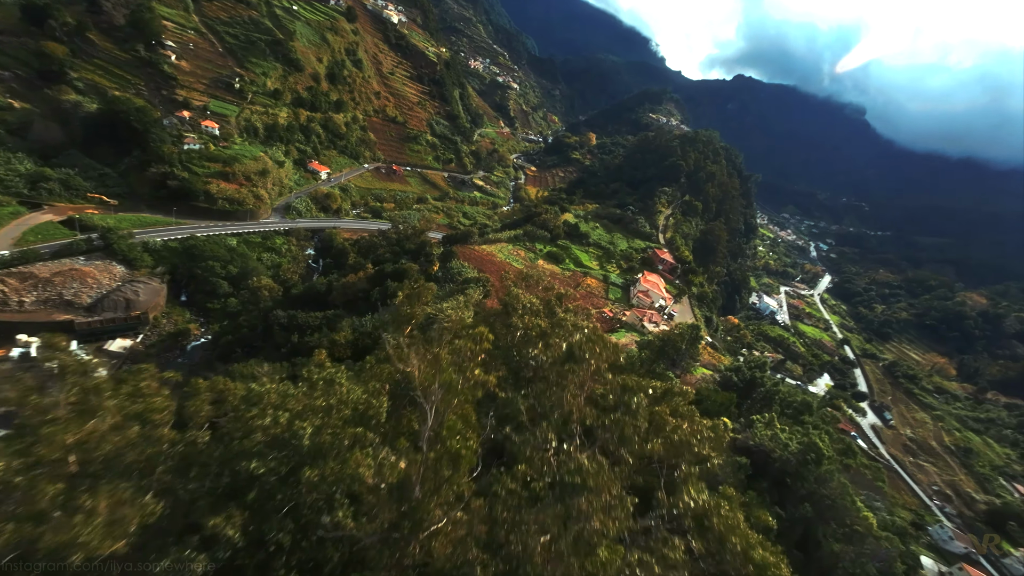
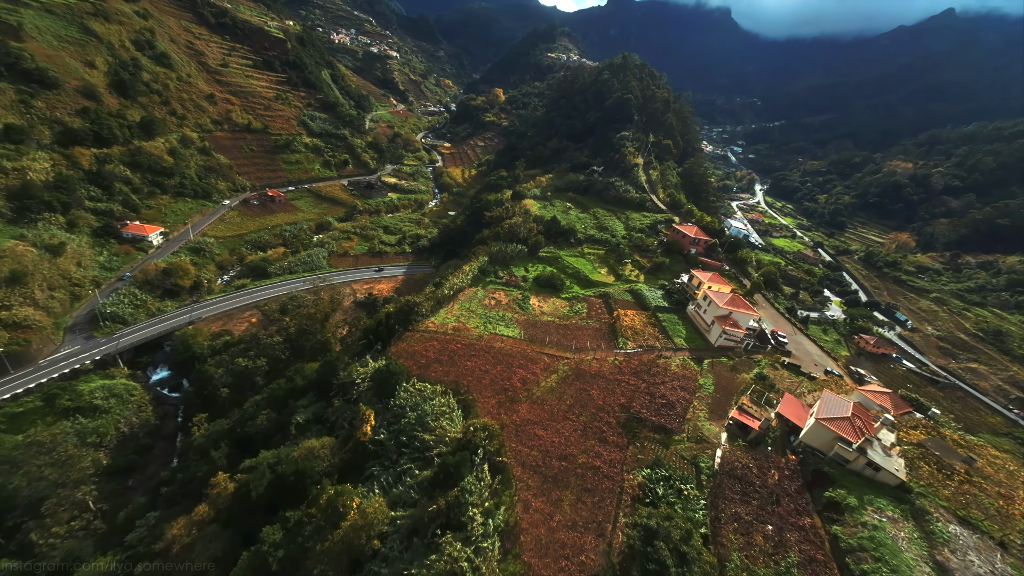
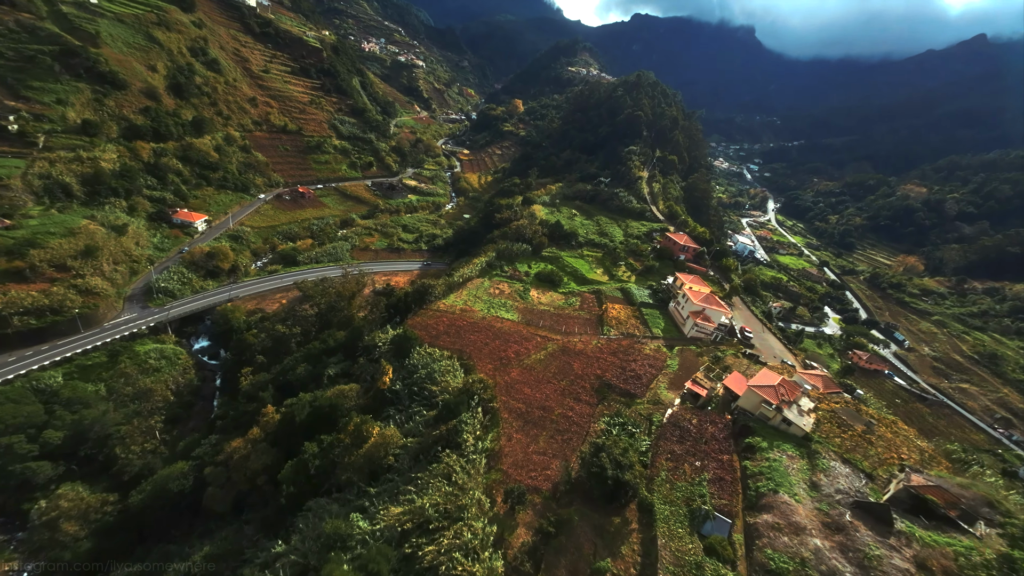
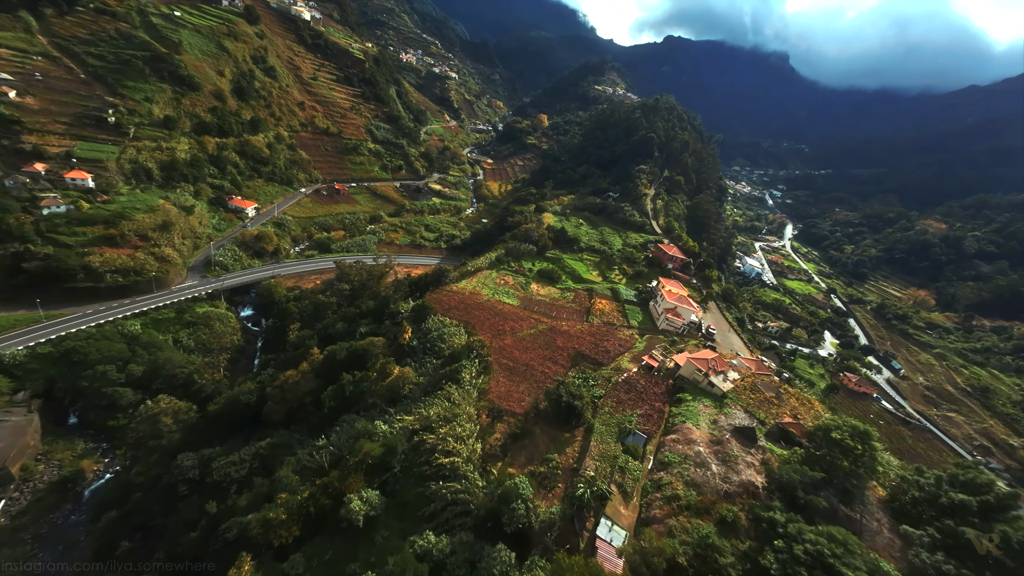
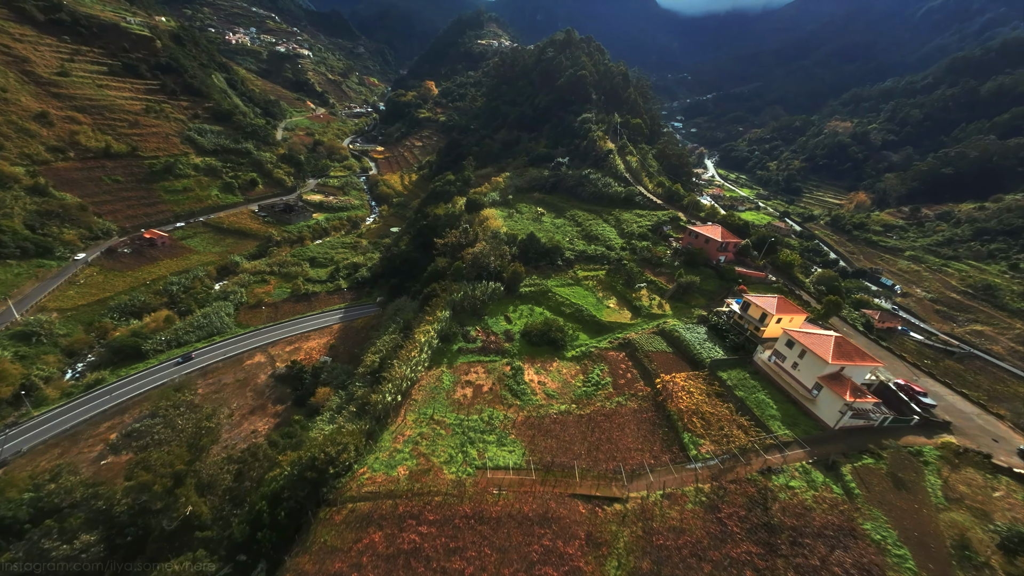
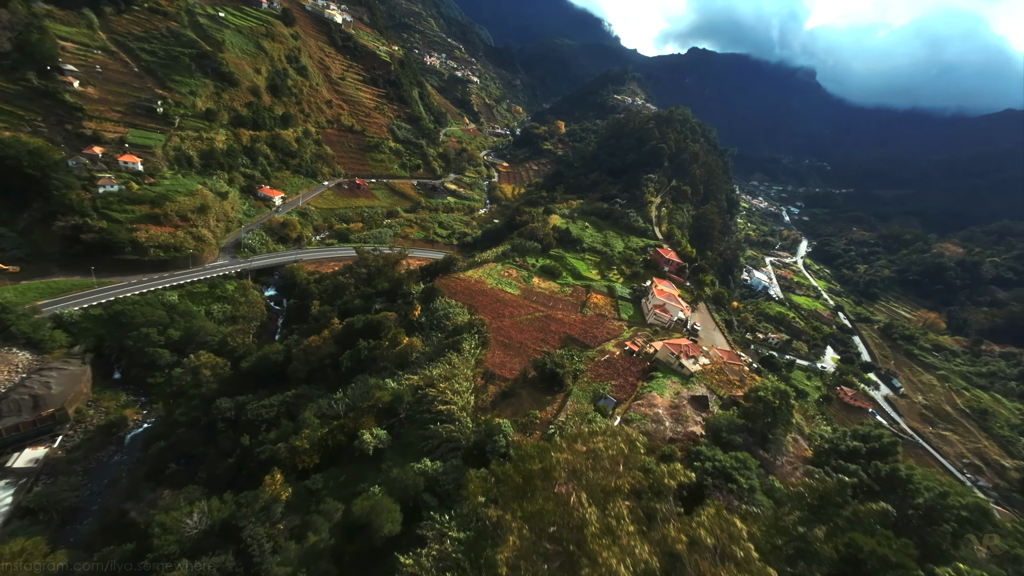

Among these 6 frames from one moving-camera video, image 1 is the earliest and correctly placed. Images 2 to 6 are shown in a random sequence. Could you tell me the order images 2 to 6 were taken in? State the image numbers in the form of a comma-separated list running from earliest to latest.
6, 4, 3, 2, 5
